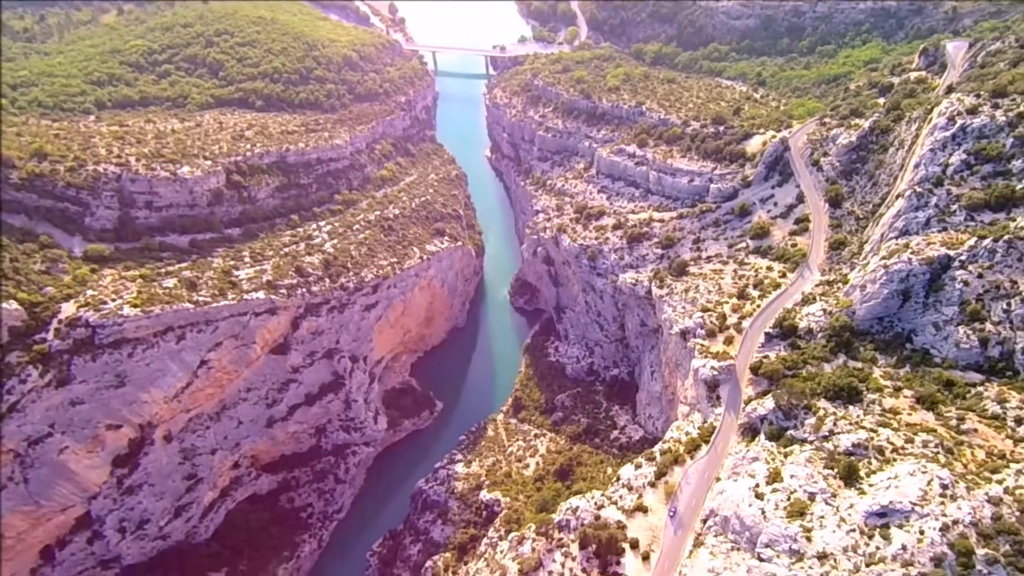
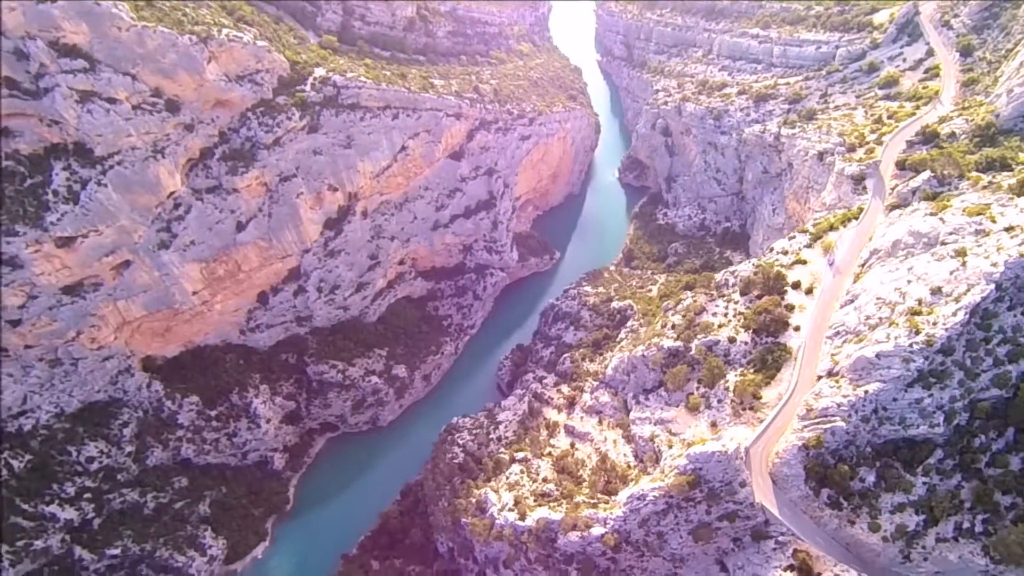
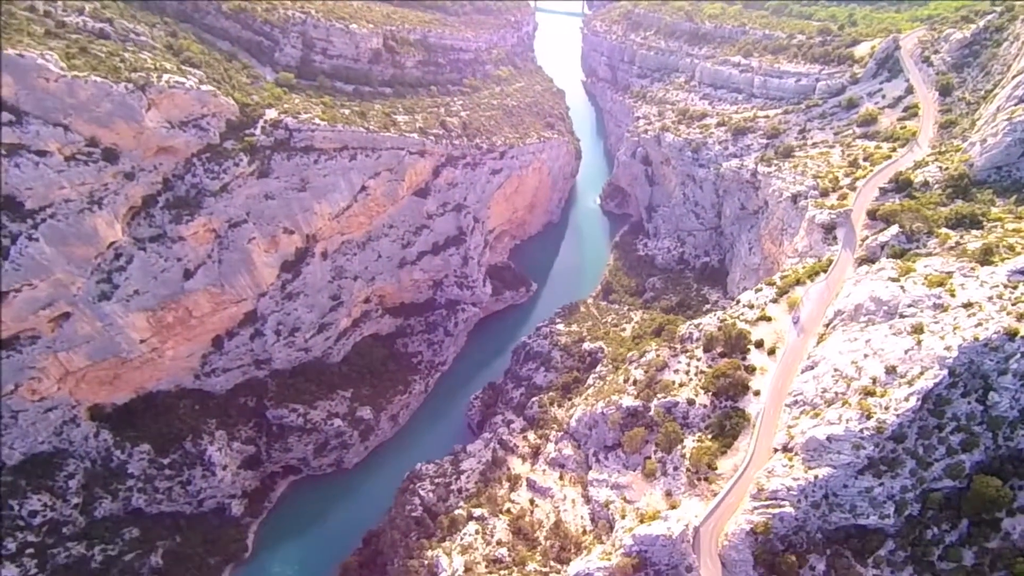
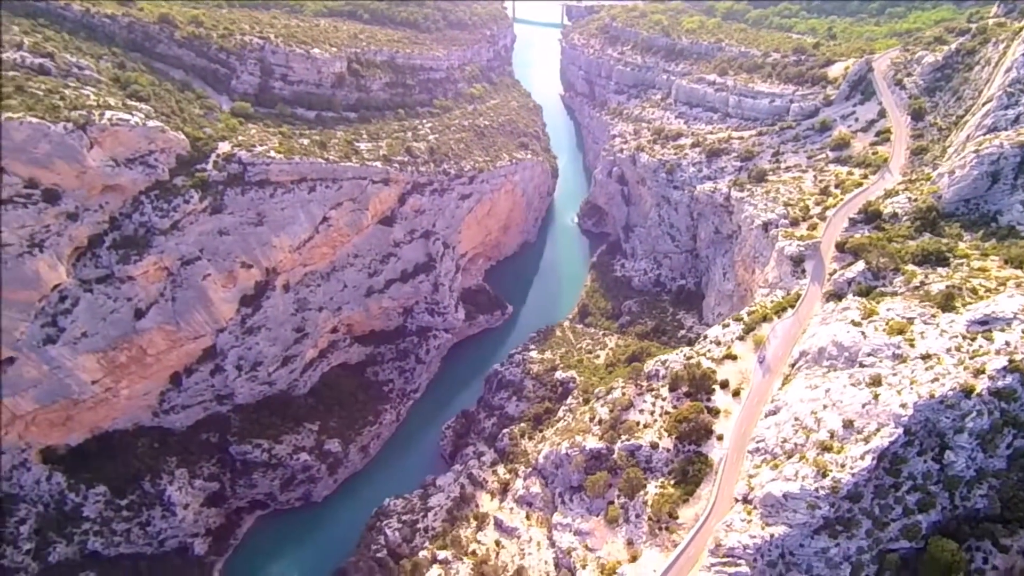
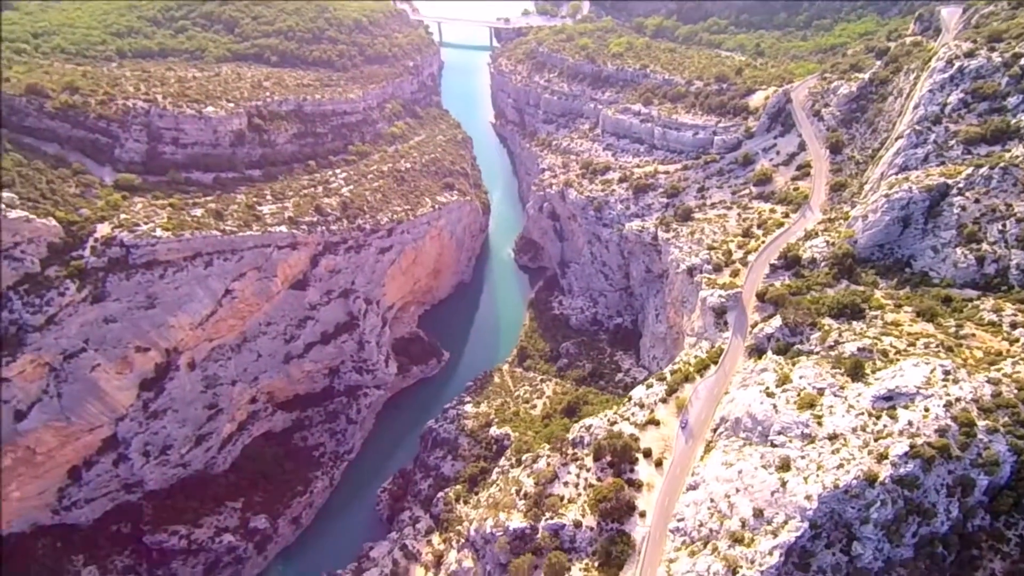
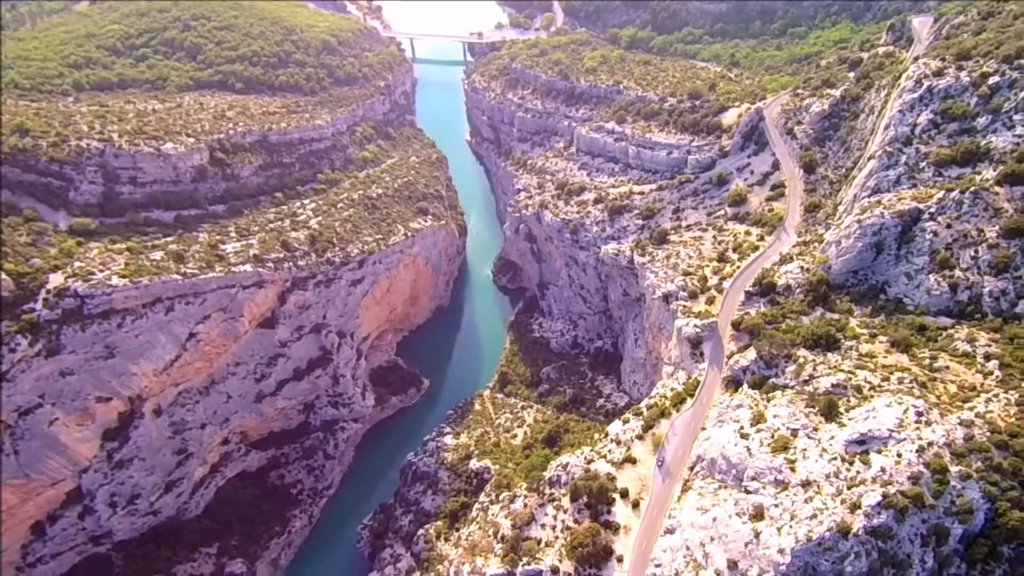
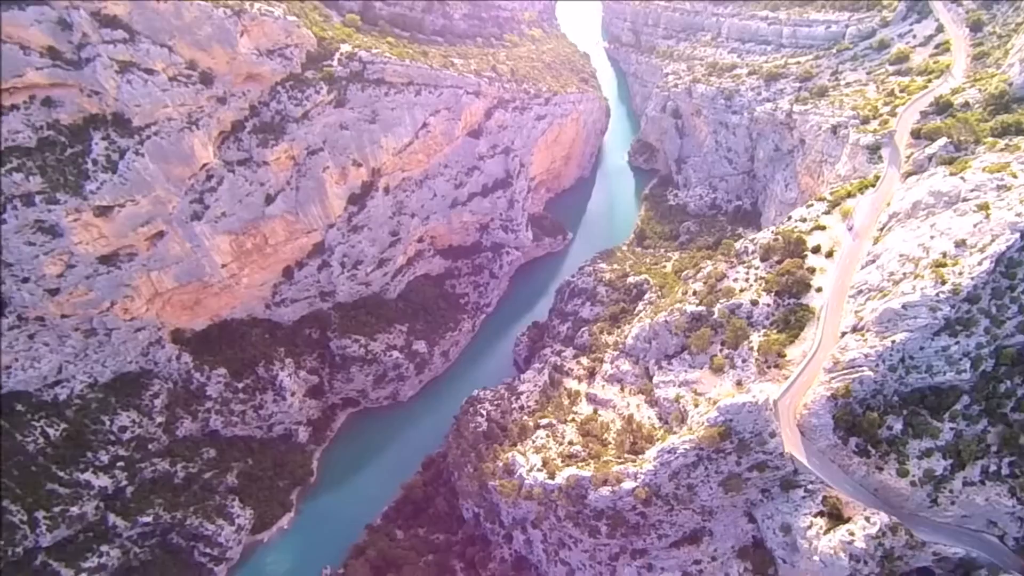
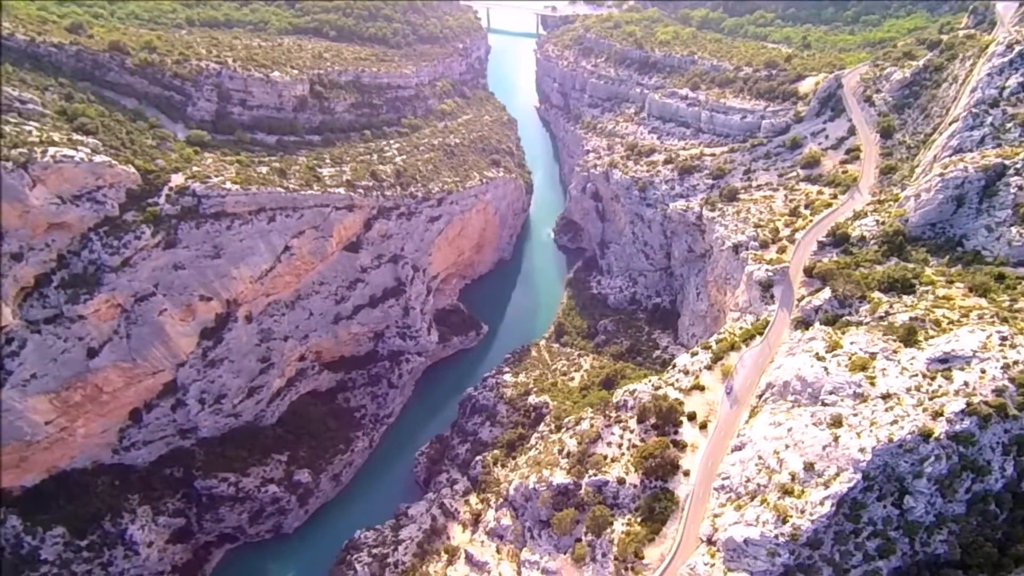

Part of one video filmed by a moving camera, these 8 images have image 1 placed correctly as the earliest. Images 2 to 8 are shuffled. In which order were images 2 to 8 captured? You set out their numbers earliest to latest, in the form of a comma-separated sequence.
6, 5, 8, 4, 3, 2, 7
